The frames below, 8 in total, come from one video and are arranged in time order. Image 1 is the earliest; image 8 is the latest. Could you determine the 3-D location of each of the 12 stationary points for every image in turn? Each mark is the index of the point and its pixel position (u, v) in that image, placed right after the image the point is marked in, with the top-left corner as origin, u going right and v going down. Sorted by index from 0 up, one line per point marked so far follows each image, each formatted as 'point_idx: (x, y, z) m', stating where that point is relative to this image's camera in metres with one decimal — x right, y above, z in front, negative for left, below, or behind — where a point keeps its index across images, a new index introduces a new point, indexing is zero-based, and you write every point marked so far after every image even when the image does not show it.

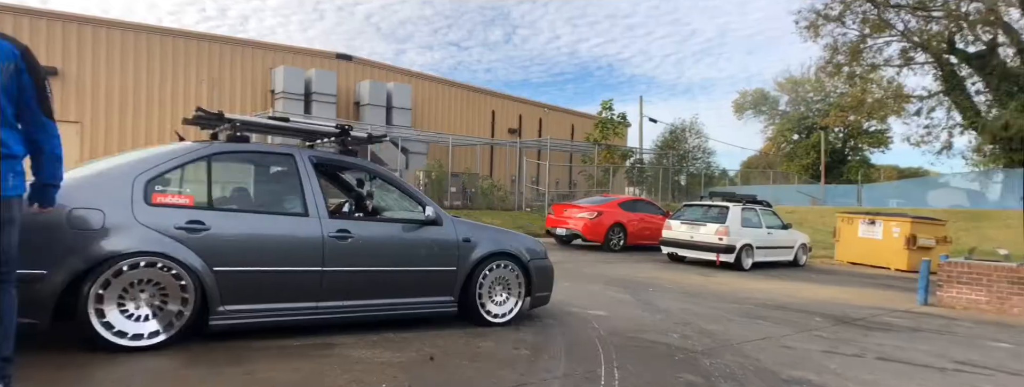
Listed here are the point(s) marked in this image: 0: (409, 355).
0: (-0.7, -1.2, +3.8) m
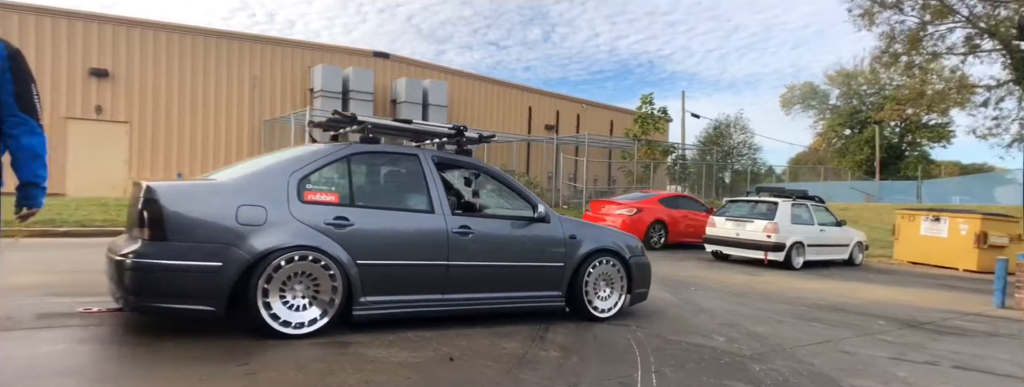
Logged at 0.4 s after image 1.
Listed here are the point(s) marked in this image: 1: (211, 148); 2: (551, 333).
0: (-0.6, -1.1, +3.5) m
1: (-11.0, +1.7, +19.1) m
2: (+0.3, -1.2, +4.5) m
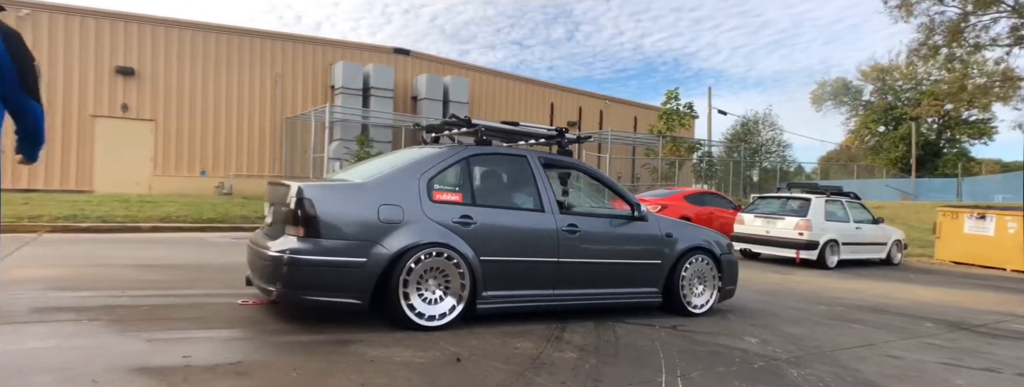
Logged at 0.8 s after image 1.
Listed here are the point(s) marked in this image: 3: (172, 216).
0: (-0.5, -1.0, +3.3) m
1: (-10.2, +1.8, +19.3) m
2: (+0.5, -1.1, +4.2) m
3: (-7.5, -0.5, +11.8) m
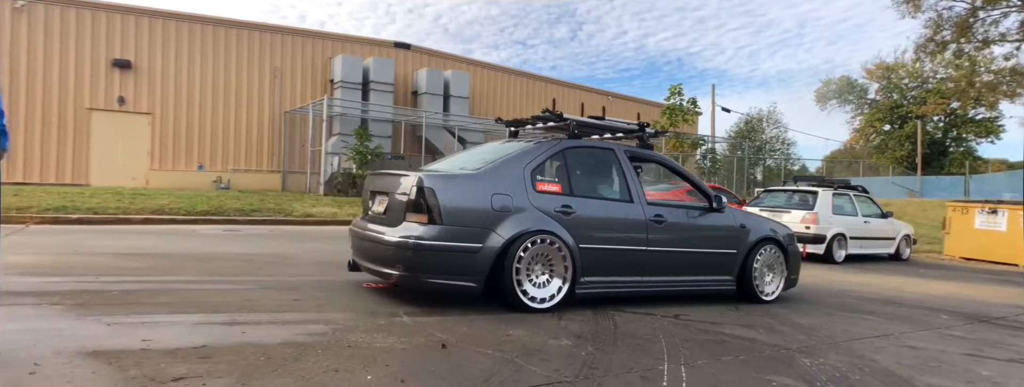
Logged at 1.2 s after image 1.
0: (-0.5, -0.9, +3.1) m
1: (-10.2, +1.9, +19.1) m
2: (+0.4, -1.0, +4.0) m
3: (-7.5, -0.3, +11.6) m
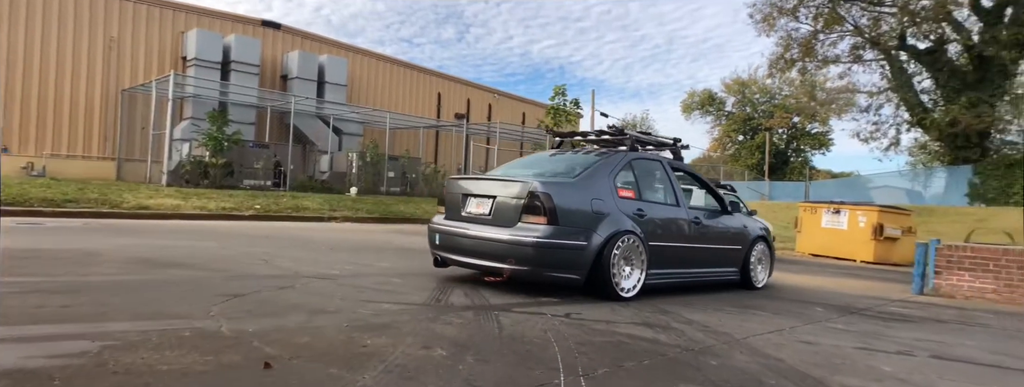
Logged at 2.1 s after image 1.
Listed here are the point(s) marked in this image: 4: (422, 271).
0: (-1.2, -0.7, +2.2) m
1: (-13.9, +2.3, +15.8) m
2: (-0.4, -0.8, +3.3) m
3: (-9.8, 0.0, +9.0) m
4: (-1.0, -0.9, +6.1) m
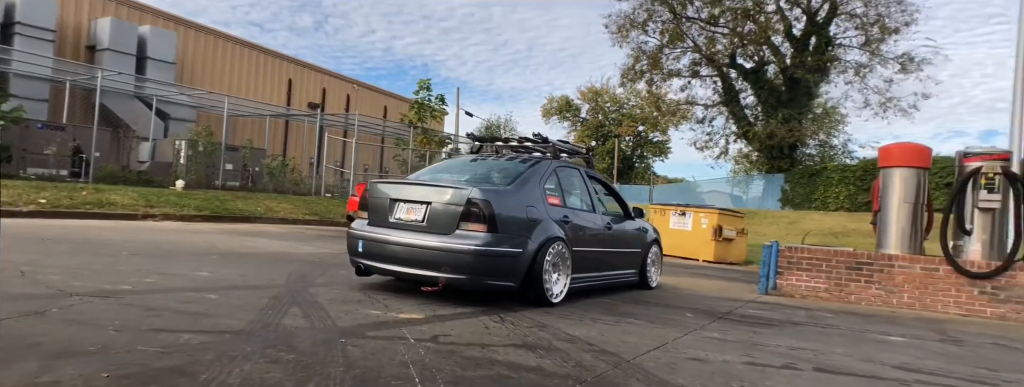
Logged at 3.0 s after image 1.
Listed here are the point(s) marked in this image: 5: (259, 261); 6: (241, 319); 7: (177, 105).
0: (-1.6, -0.7, +1.2) m
1: (-17.3, +2.6, +11.1) m
2: (-1.1, -0.8, +2.4) m
3: (-11.6, +0.2, +5.5) m
4: (-2.4, -0.8, +4.9) m
5: (-3.2, -0.9, +6.7) m
6: (-1.7, -0.8, +3.4) m
7: (-12.1, +3.2, +19.1) m
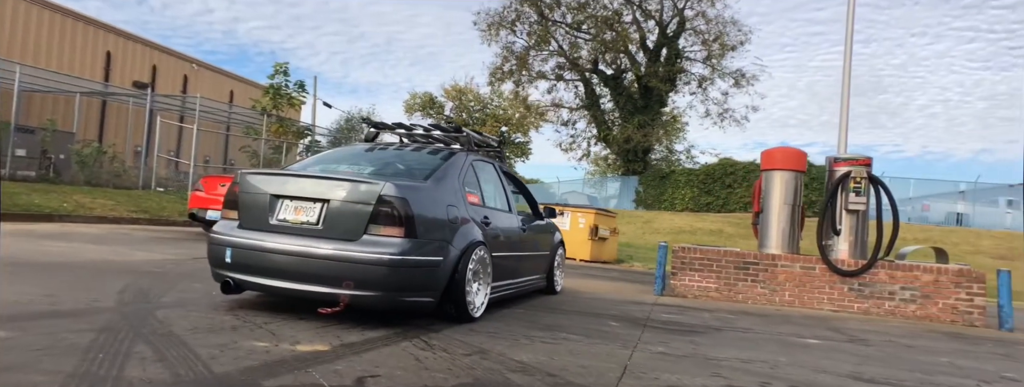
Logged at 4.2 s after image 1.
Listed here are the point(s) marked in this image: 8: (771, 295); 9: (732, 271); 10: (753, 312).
0: (-1.2, -0.6, +0.2) m
1: (-19.0, +2.9, +5.7) m
2: (-1.1, -0.8, +1.5) m
3: (-12.0, +0.4, +1.8) m
4: (-3.0, -0.7, +3.6) m
5: (-4.3, -0.8, +5.1) m
6: (-2.0, -0.8, +2.3) m
7: (-16.0, +3.5, +14.8) m
8: (+3.4, -1.3, +6.9) m
9: (+2.9, -1.0, +7.1) m
10: (+2.8, -1.4, +6.2) m
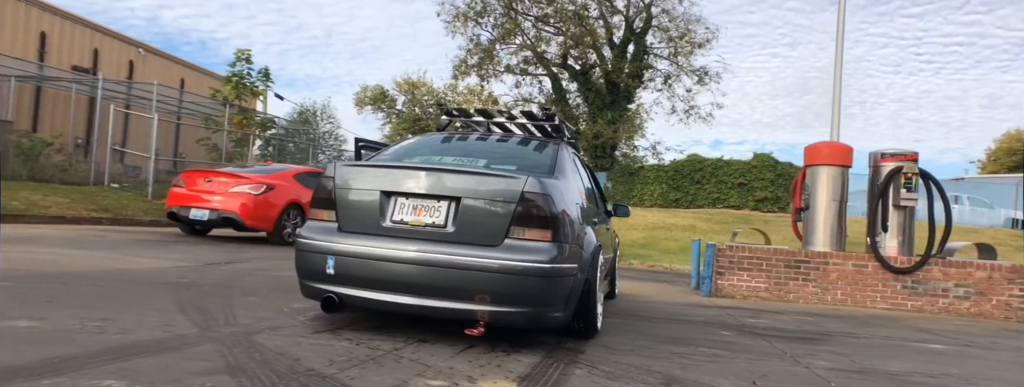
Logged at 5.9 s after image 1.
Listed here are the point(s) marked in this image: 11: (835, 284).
0: (0.0, -0.7, -0.4) m
1: (-18.1, +2.9, +3.5) m
2: (0.0, -0.8, +1.0) m
3: (-10.9, +0.4, +0.3) m
4: (-2.1, -0.8, +2.9) m
5: (-3.4, -0.8, +4.3) m
6: (-0.9, -0.8, +1.7) m
7: (-16.0, +3.6, +12.8) m
8: (+4.0, -1.3, +6.8) m
9: (+3.5, -1.0, +6.9) m
10: (+3.5, -1.4, +6.1) m
11: (+4.1, -1.1, +6.8) m
